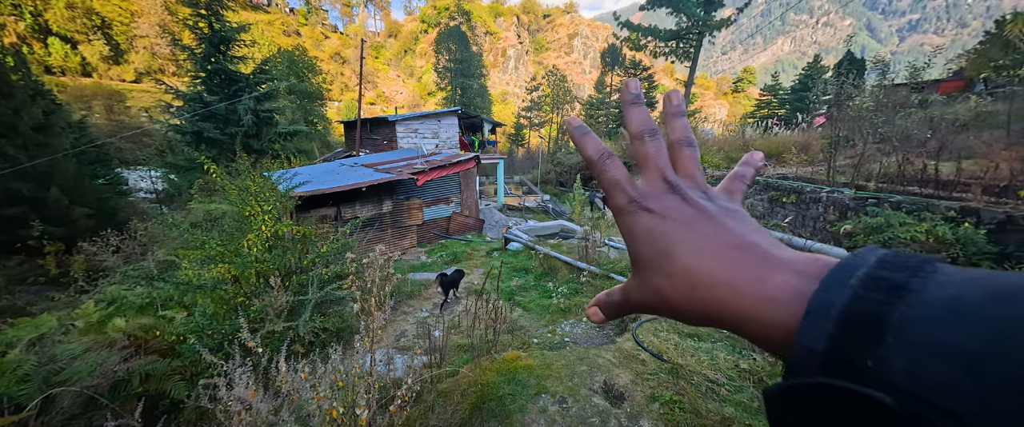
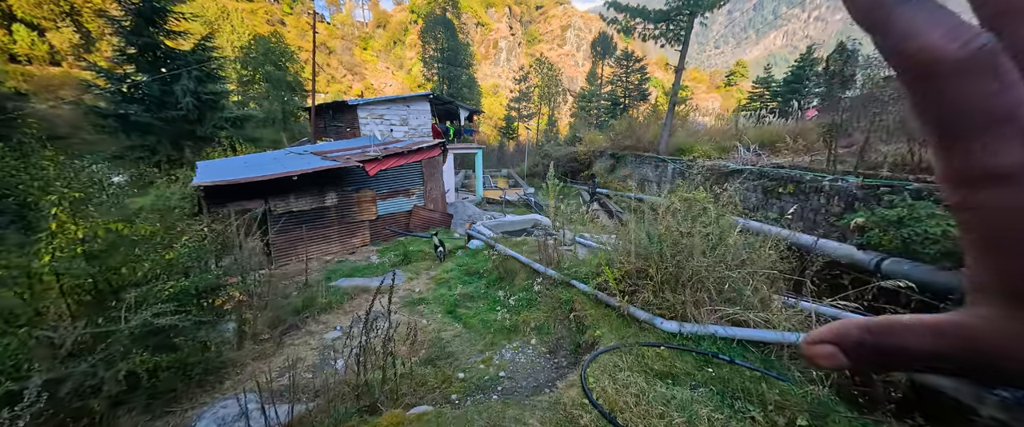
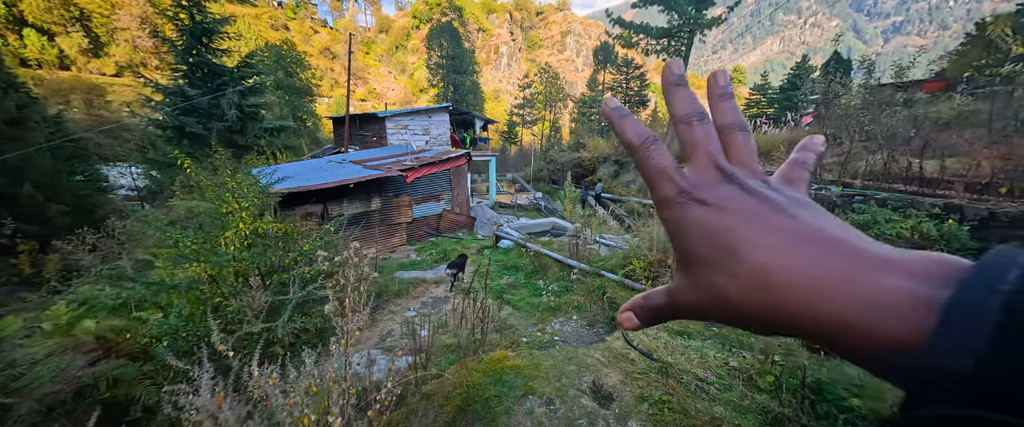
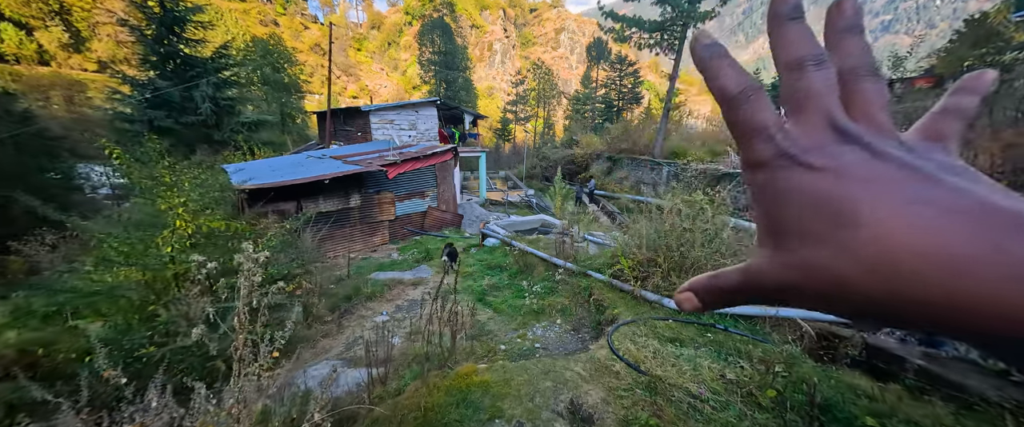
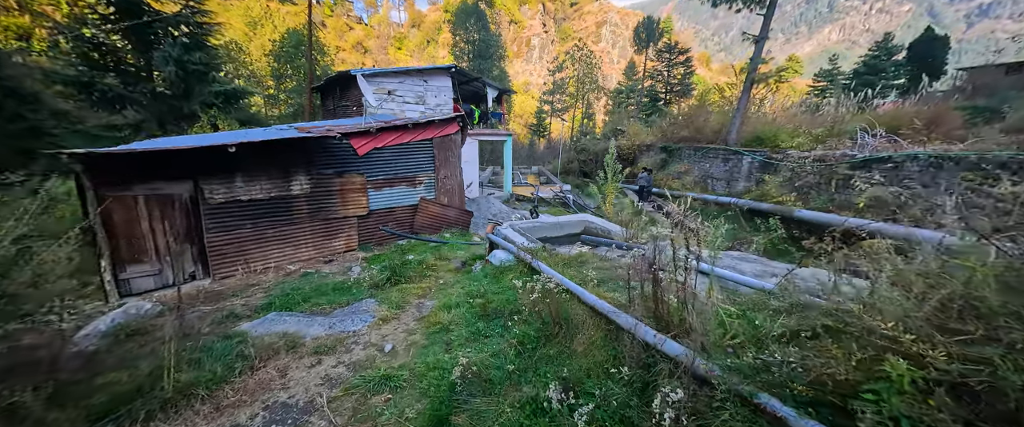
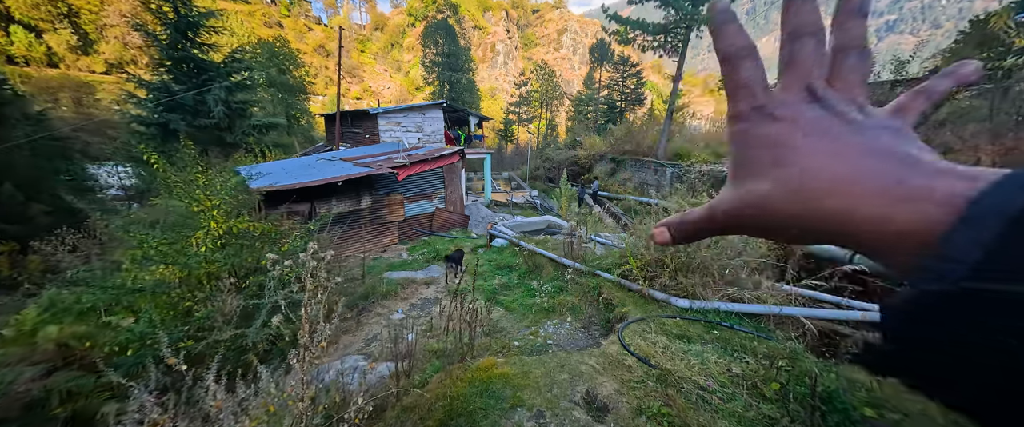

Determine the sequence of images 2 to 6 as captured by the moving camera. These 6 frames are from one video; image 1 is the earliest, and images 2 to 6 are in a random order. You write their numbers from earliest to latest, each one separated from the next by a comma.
3, 6, 4, 2, 5
